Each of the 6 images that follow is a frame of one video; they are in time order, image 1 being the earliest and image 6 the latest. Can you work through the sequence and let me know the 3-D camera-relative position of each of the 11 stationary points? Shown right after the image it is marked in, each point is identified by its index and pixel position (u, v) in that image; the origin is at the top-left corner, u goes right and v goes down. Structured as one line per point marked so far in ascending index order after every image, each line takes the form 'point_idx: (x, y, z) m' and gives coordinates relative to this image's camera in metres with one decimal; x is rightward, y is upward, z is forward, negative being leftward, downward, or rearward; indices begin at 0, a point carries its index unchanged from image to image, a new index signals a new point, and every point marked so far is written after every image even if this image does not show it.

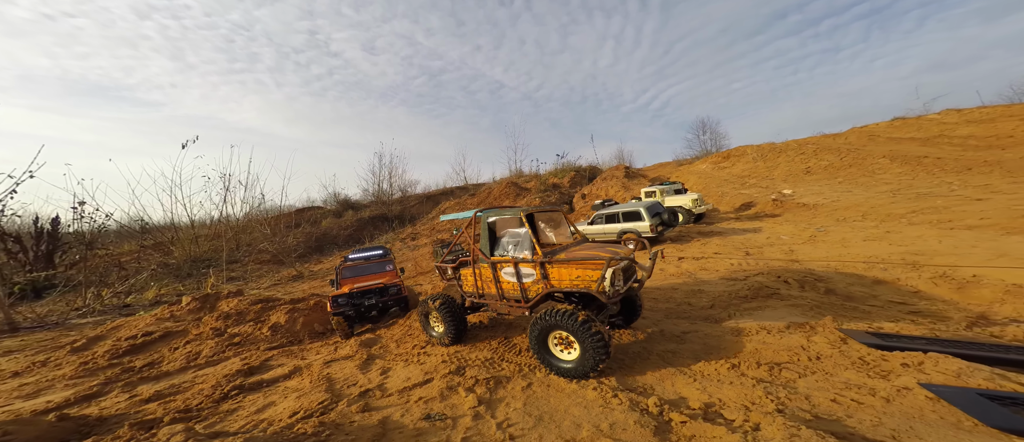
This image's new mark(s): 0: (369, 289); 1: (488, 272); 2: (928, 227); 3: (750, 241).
0: (-2.8, -1.3, +6.2) m
1: (0.0, -0.8, +5.0) m
2: (+11.0, -0.1, +8.1) m
3: (+7.8, -0.6, +10.0) m
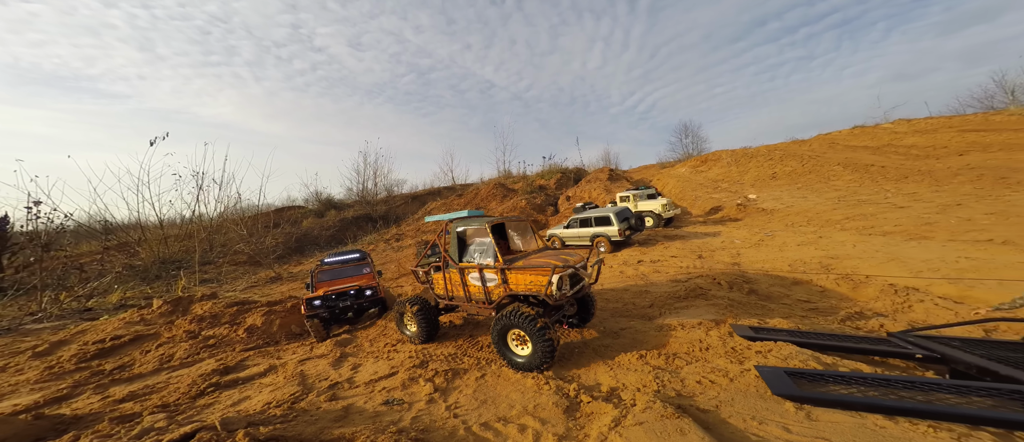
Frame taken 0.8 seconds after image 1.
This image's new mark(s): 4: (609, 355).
0: (-3.5, -1.5, +6.6) m
1: (-0.7, -0.9, +5.6) m
2: (+10.2, -0.3, +9.2) m
3: (+6.9, -0.8, +10.9) m
4: (+1.4, -1.8, +4.2) m
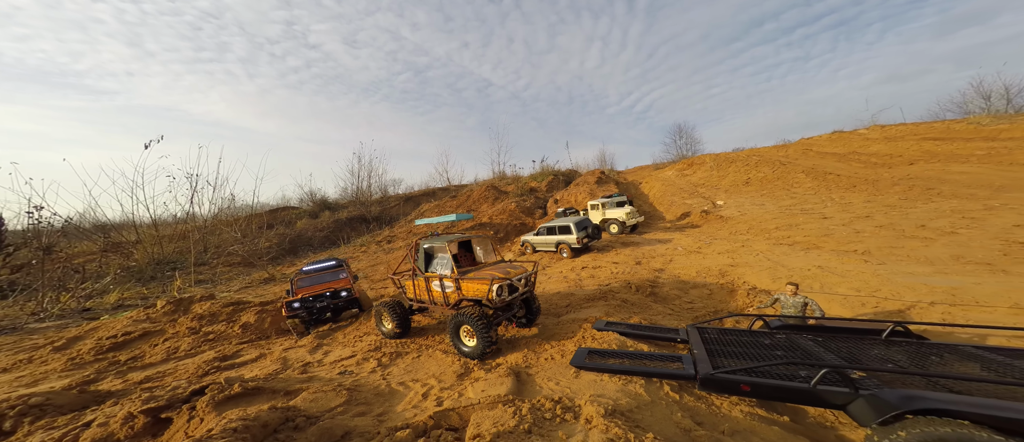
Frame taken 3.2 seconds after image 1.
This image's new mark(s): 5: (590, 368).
0: (-4.8, -1.8, +7.9) m
1: (-1.9, -1.3, +6.9) m
2: (+8.9, -0.7, +10.6) m
3: (+5.6, -1.2, +12.4) m
4: (+0.2, -2.2, +5.6) m
5: (+0.9, -1.5, +3.2) m
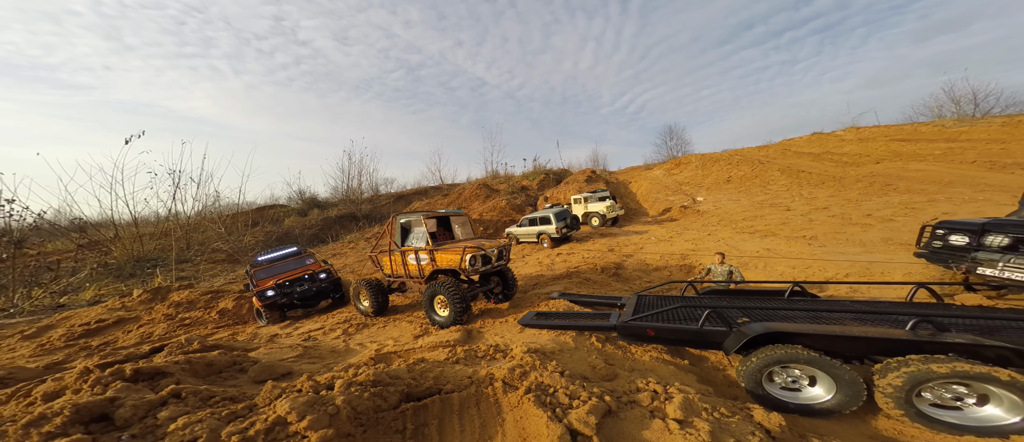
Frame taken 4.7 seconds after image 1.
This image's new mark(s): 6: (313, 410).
0: (-5.5, -1.5, +8.1) m
1: (-2.6, -0.9, +7.2) m
2: (+8.1, -0.3, +11.2) m
3: (+4.7, -0.8, +12.8) m
4: (-0.5, -1.8, +5.9) m
5: (+0.2, -1.2, +3.6) m
6: (-0.9, -0.9, +1.4) m
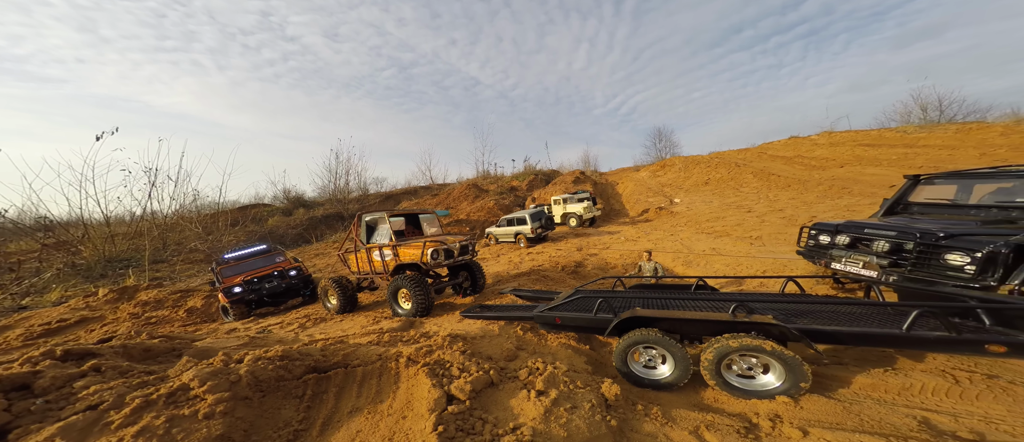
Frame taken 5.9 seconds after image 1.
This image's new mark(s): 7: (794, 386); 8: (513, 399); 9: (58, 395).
0: (-6.5, -1.5, +8.3) m
1: (-3.6, -0.9, +7.4) m
2: (+7.0, -0.4, +11.8) m
3: (+3.6, -0.9, +13.3) m
4: (-1.4, -1.8, +6.2) m
5: (-0.6, -1.2, +3.9) m
6: (-1.7, -0.9, +1.7) m
7: (+1.7, -1.0, +1.9) m
8: (0.0, -1.2, +2.1) m
9: (-2.3, -0.9, +1.6) m
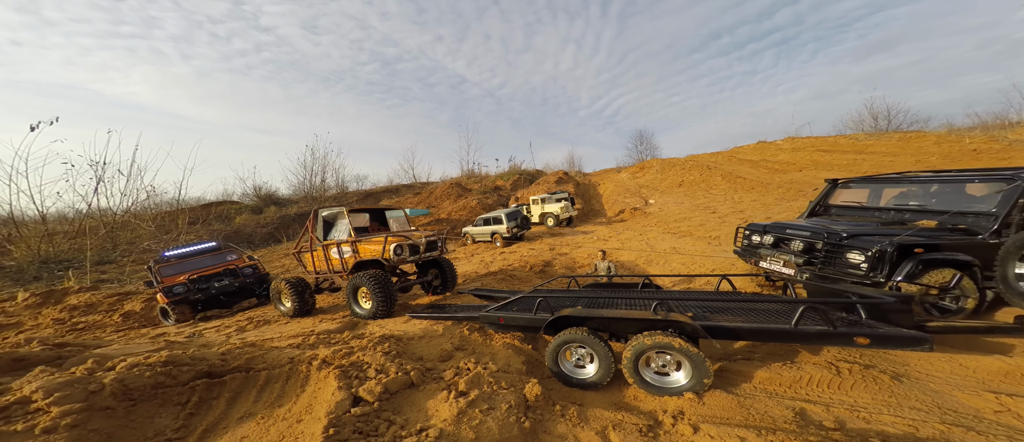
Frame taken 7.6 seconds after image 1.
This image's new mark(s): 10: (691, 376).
0: (-7.4, -1.4, +7.8) m
1: (-4.4, -0.9, +7.2) m
2: (+5.9, -0.4, +12.1) m
3: (+2.4, -0.8, +13.4) m
4: (-2.2, -1.8, +6.1) m
5: (-1.2, -1.2, +3.8) m
6: (-2.2, -0.8, +1.6) m
7: (+1.1, -1.0, +1.9) m
8: (-0.5, -1.2, +2.1) m
9: (-2.8, -0.9, +1.4) m
10: (+1.1, -0.9, +1.9) m
